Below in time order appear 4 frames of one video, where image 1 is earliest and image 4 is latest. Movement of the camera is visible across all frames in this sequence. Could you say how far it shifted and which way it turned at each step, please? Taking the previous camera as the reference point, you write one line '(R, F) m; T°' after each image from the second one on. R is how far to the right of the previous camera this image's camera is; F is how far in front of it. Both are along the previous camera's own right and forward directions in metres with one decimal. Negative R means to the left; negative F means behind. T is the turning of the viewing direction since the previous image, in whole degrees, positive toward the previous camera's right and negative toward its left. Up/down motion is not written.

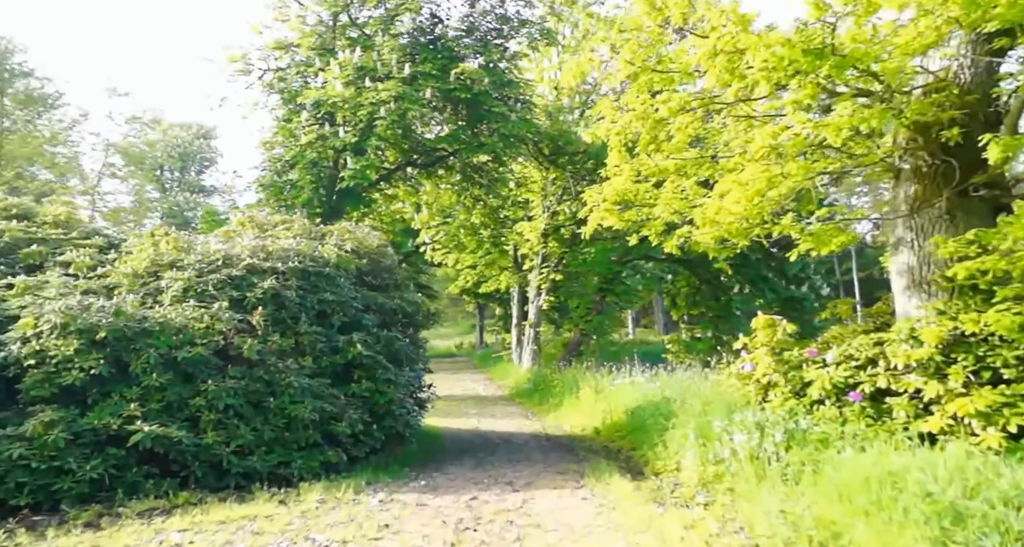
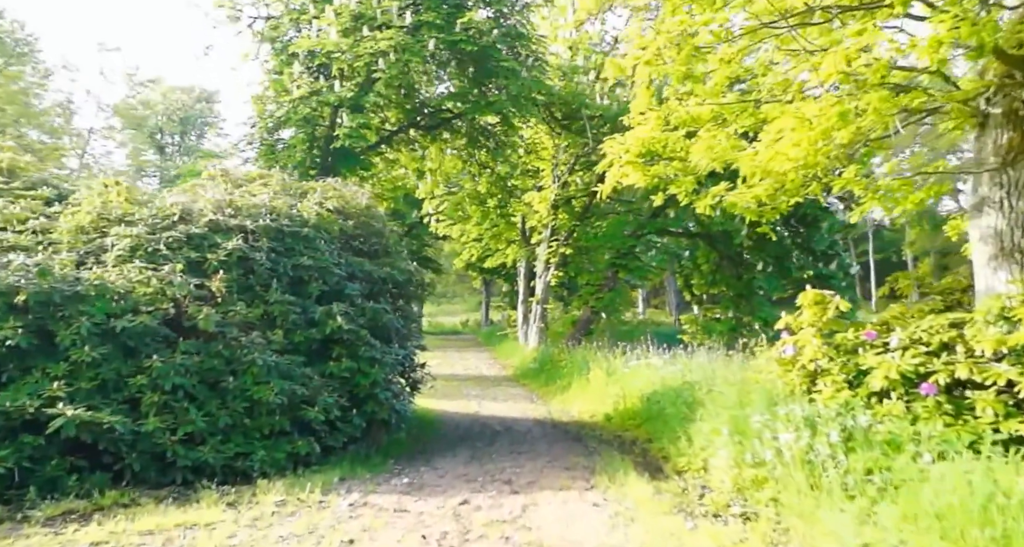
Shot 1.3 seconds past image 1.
(0.0, +1.3) m; -1°
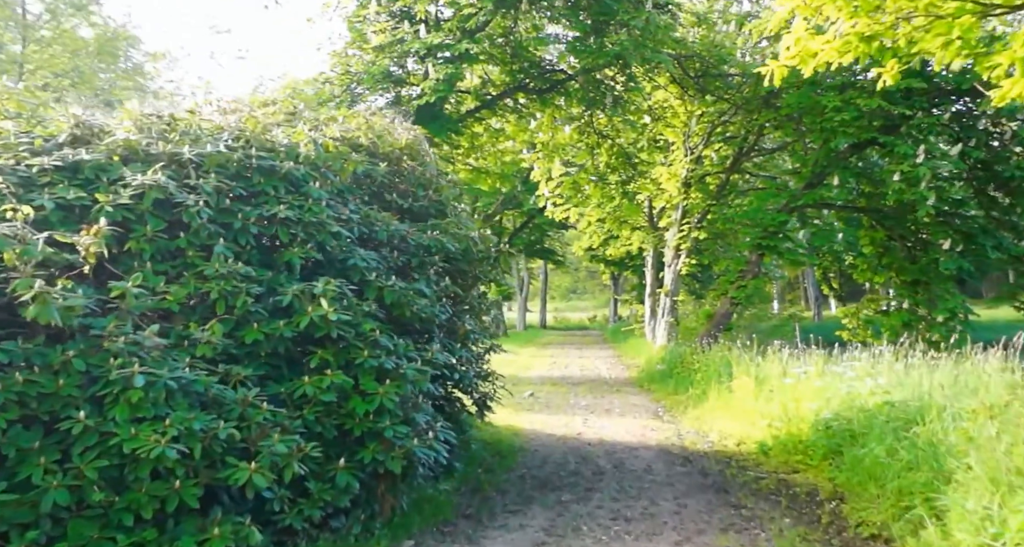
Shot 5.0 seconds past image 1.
(+0.1, +3.6) m; -8°
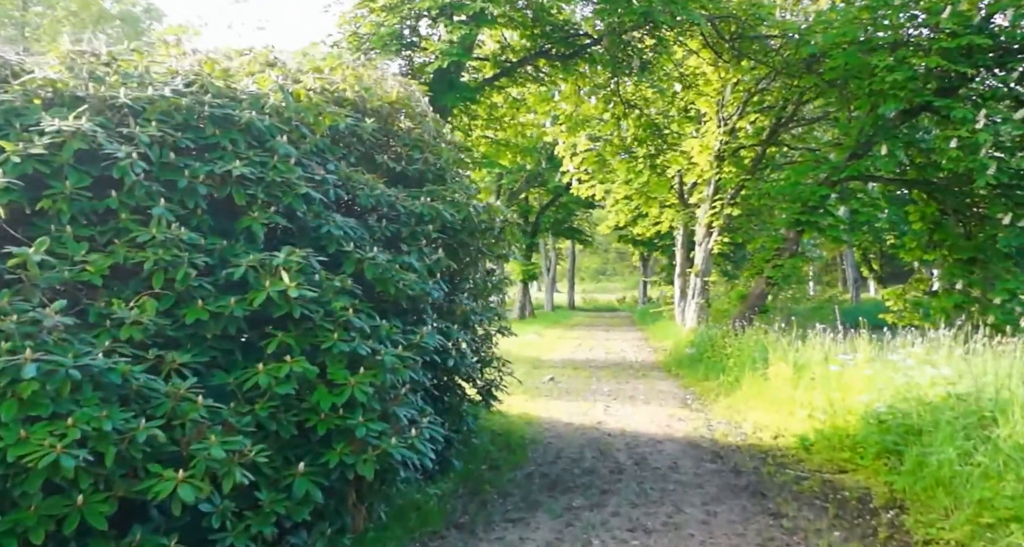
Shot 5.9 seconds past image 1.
(+0.2, +0.9) m; -2°
